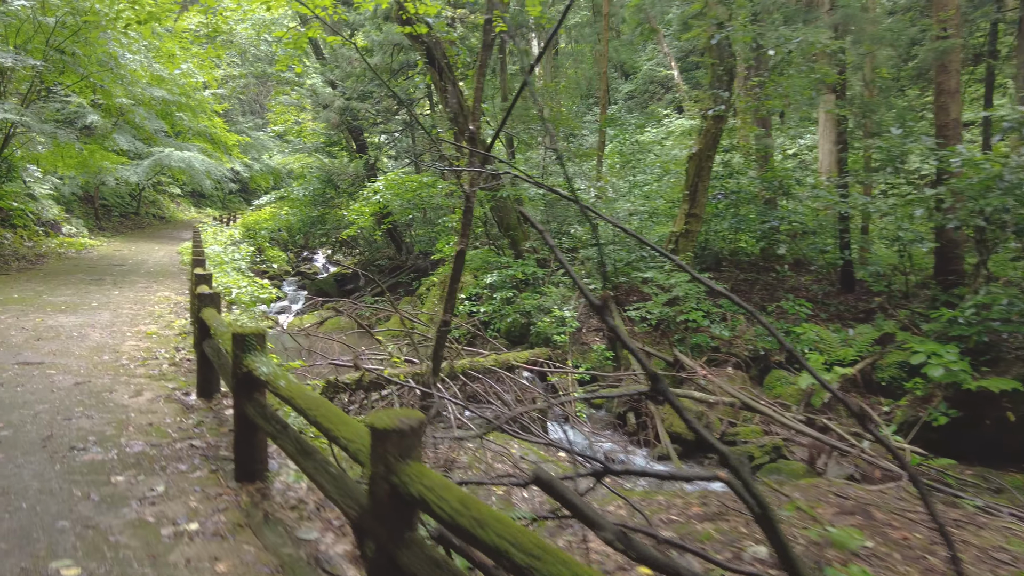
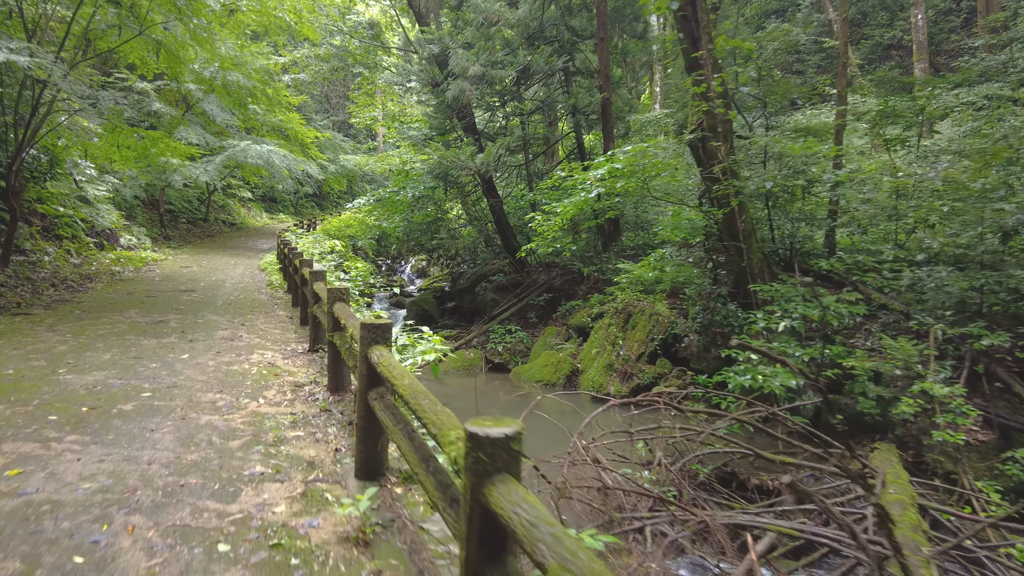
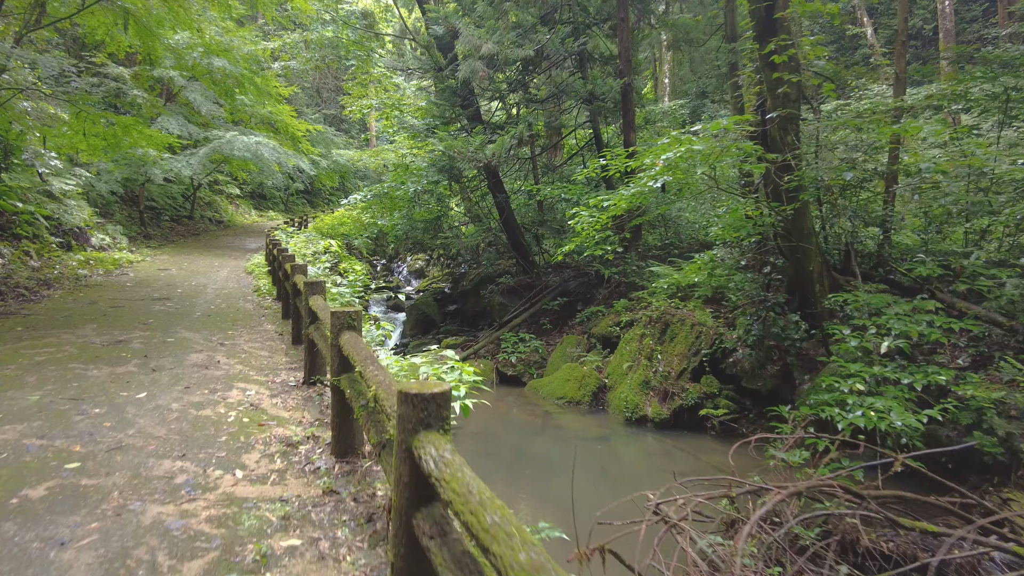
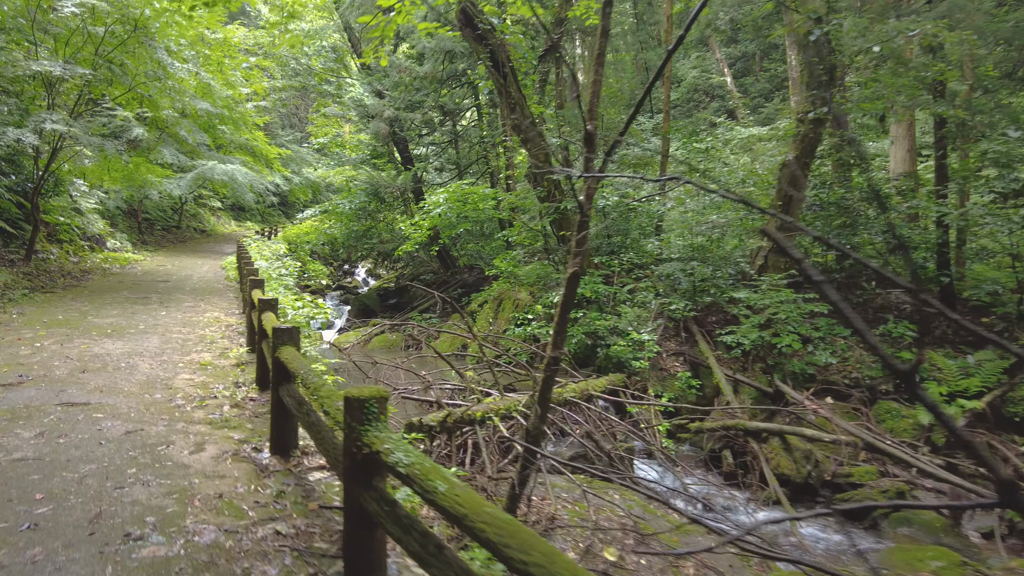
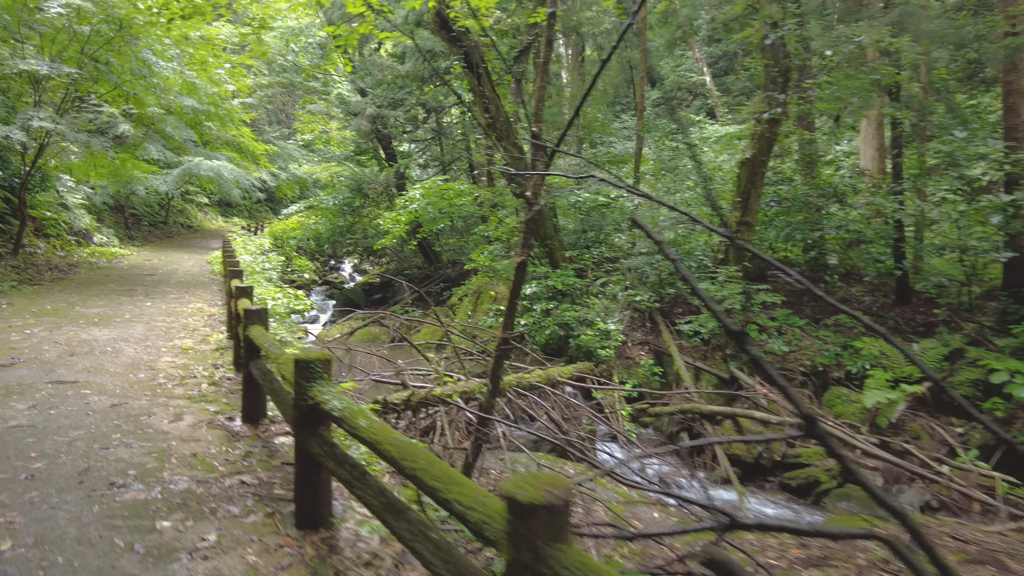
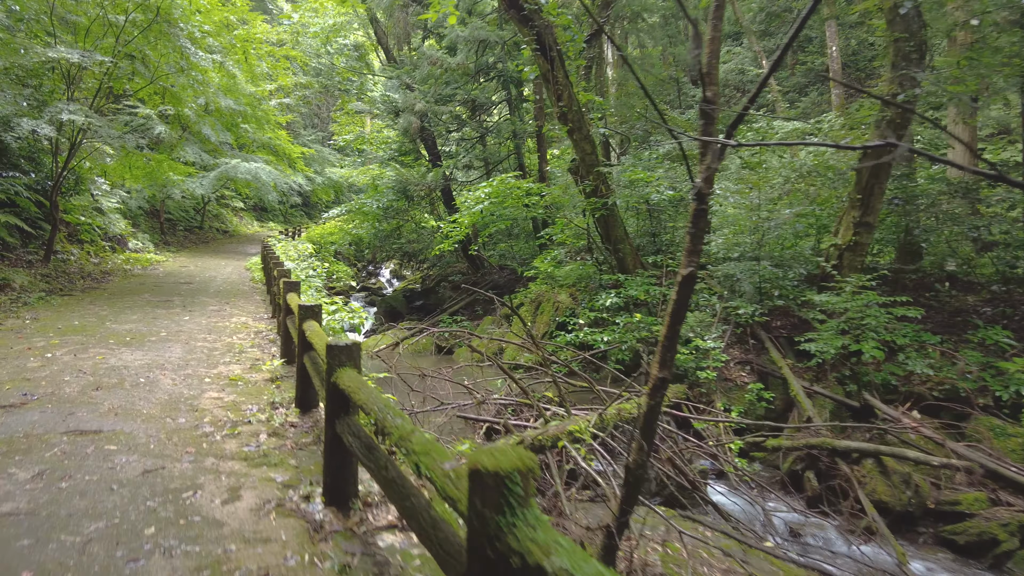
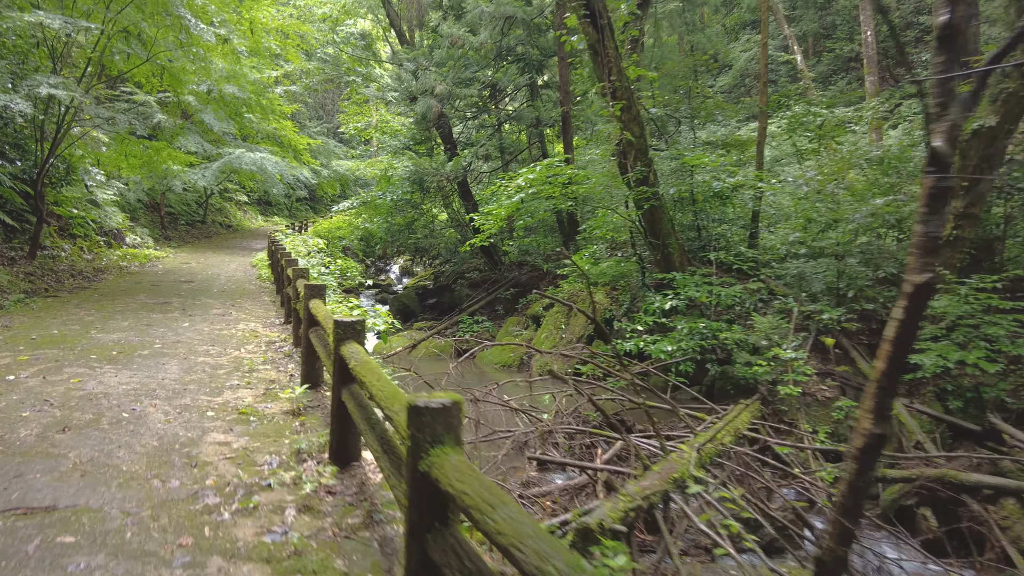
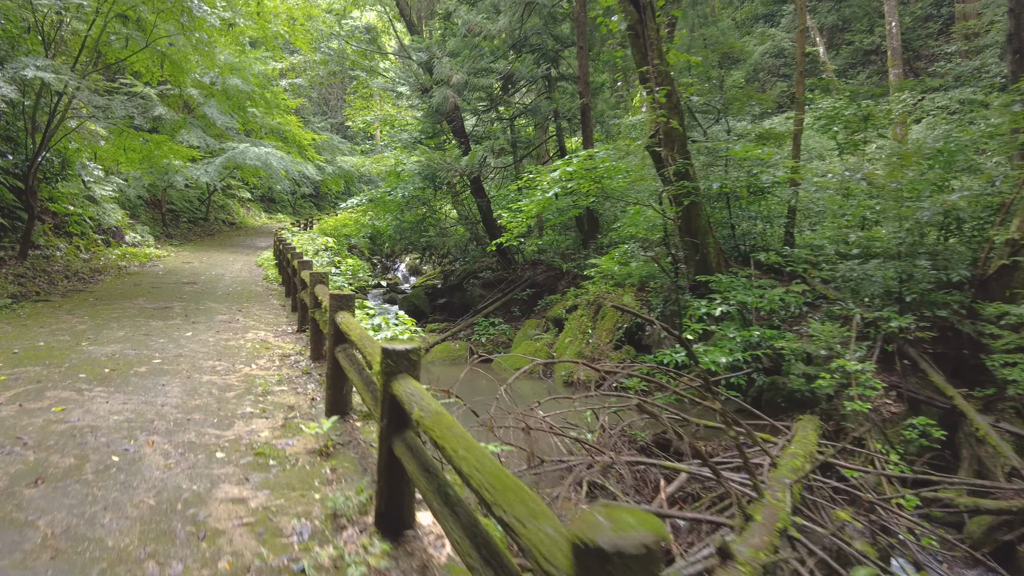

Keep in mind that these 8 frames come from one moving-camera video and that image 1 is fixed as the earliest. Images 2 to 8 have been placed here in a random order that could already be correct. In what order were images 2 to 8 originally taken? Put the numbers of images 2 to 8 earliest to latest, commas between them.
5, 4, 6, 7, 8, 2, 3
